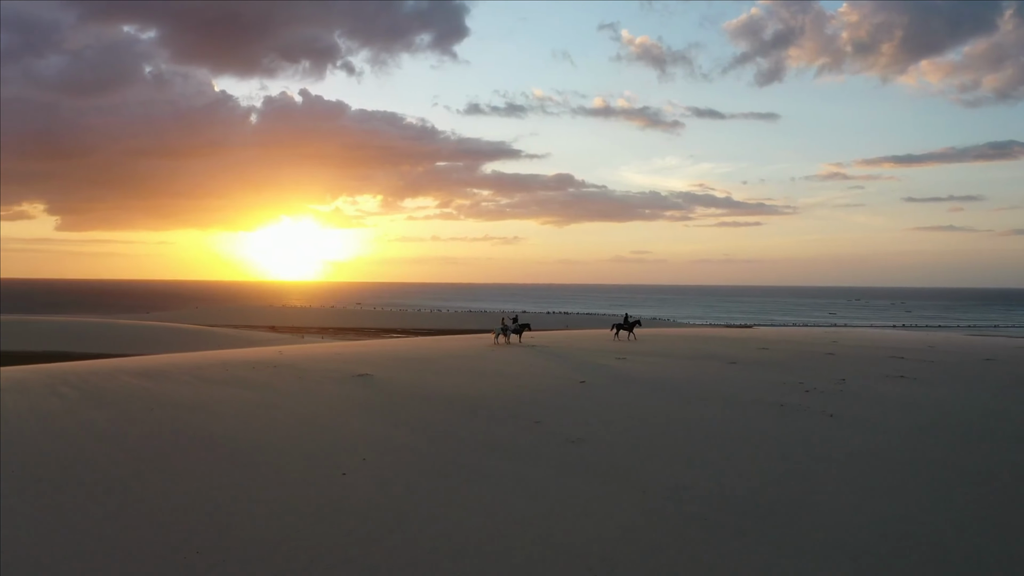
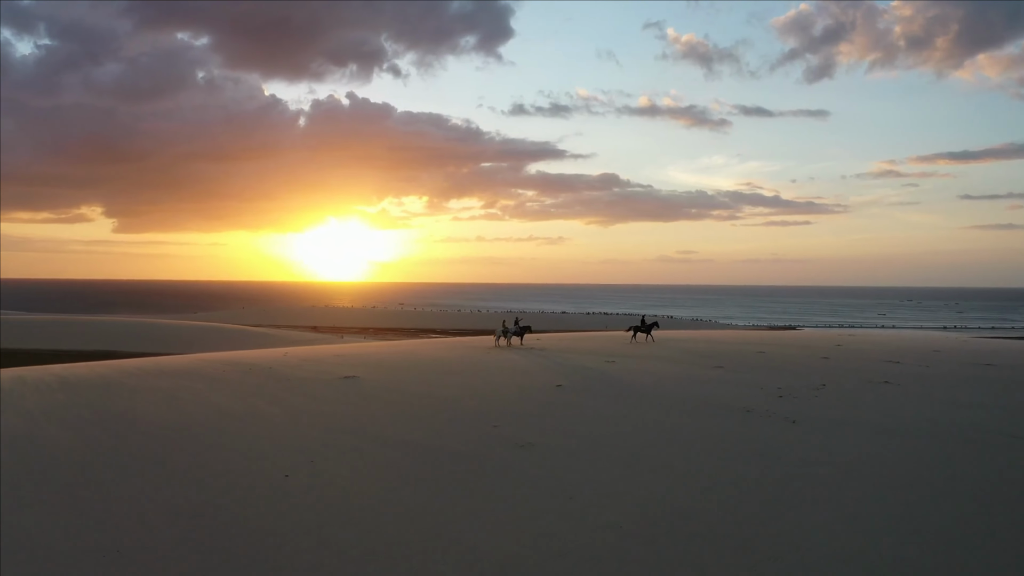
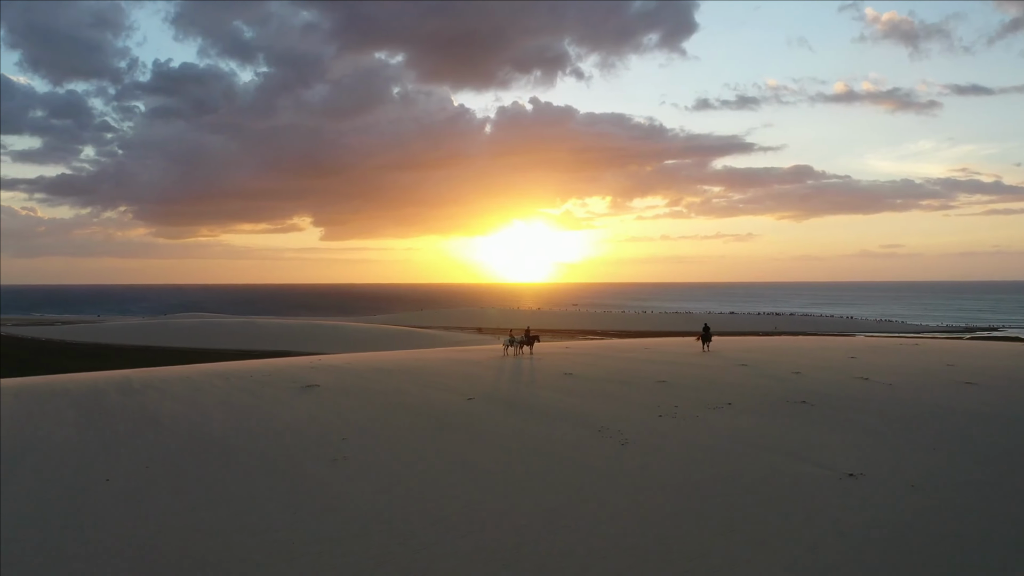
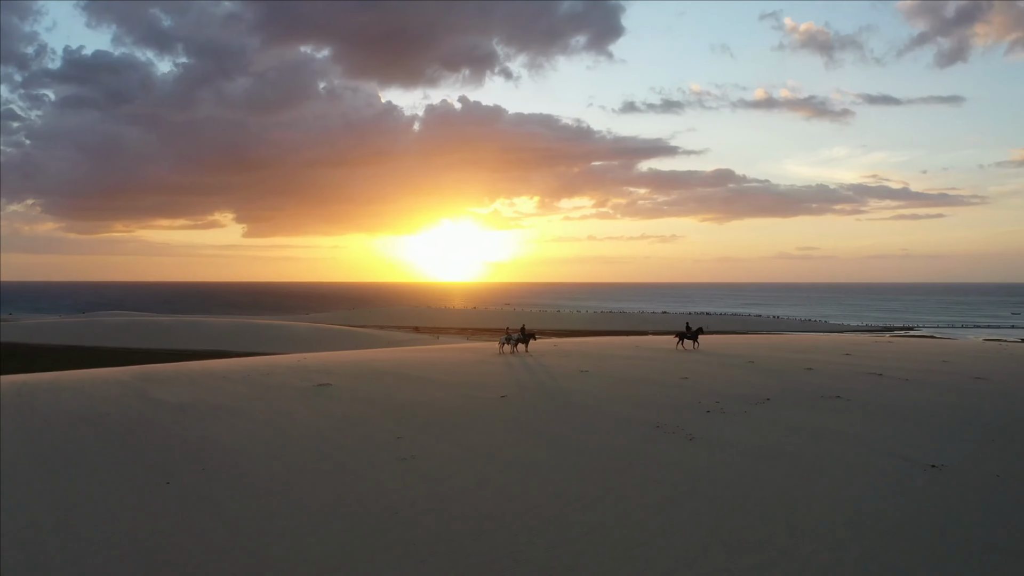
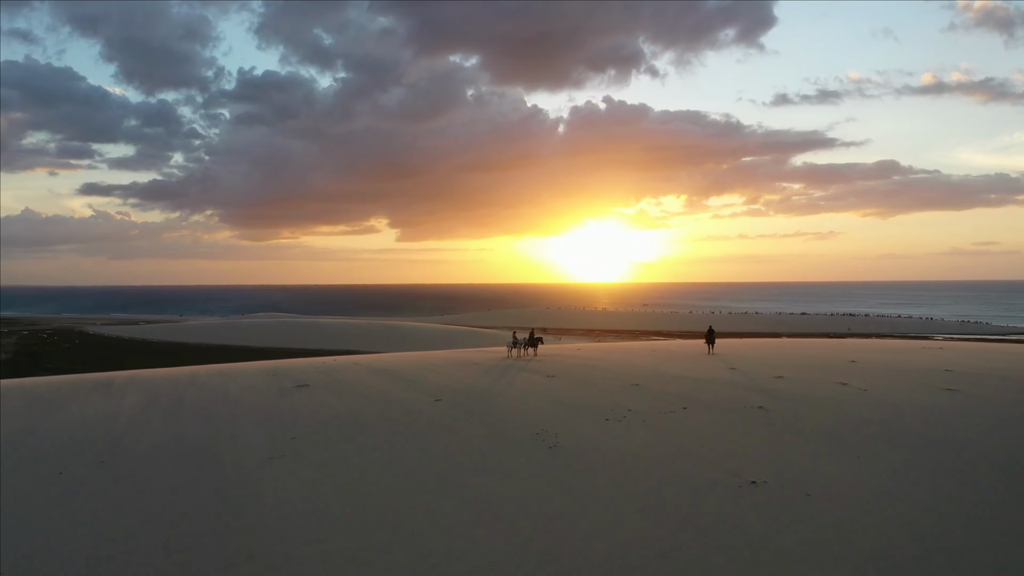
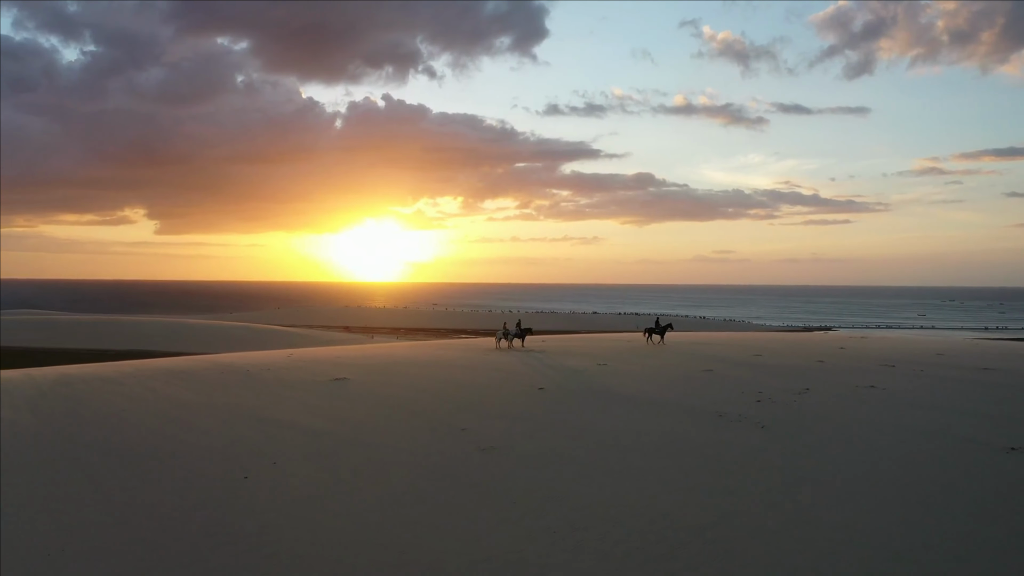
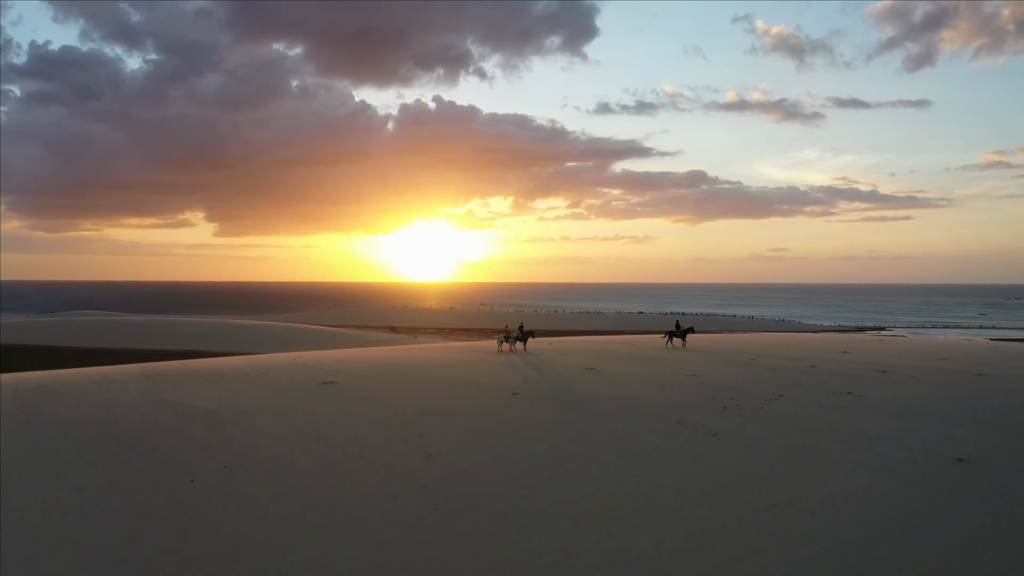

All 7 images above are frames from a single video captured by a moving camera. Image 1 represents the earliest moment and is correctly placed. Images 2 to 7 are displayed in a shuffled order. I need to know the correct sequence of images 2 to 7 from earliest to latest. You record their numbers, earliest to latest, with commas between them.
2, 6, 7, 4, 3, 5
